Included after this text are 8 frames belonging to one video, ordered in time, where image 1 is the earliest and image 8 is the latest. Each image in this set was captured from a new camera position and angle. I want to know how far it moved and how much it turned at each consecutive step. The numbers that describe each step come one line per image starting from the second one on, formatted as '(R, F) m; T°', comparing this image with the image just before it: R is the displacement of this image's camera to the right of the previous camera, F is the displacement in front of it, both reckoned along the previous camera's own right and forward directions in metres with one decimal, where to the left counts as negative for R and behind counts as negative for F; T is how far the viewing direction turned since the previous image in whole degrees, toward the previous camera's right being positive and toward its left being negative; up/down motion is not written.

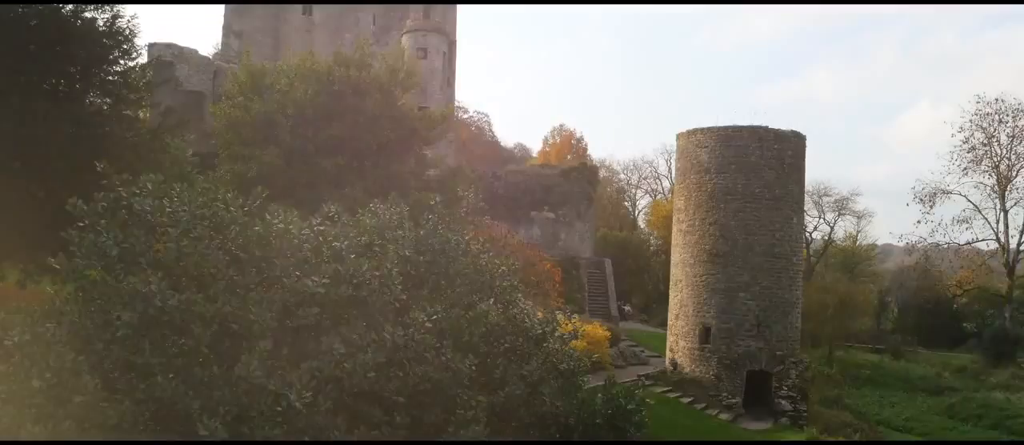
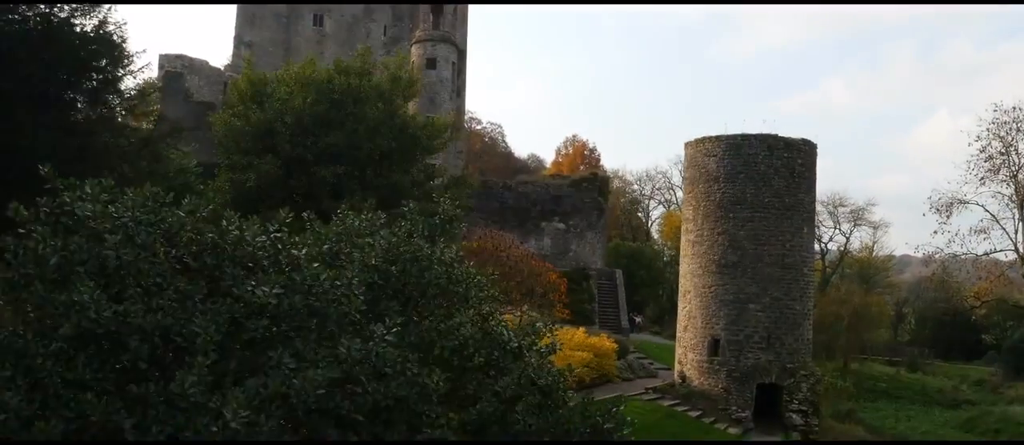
(+0.2, +0.3) m; -1°
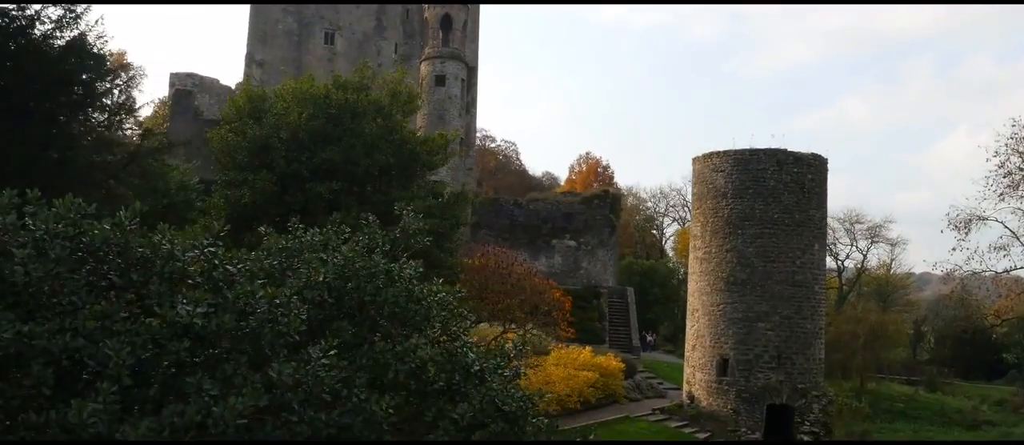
(+0.3, +0.3) m; -1°
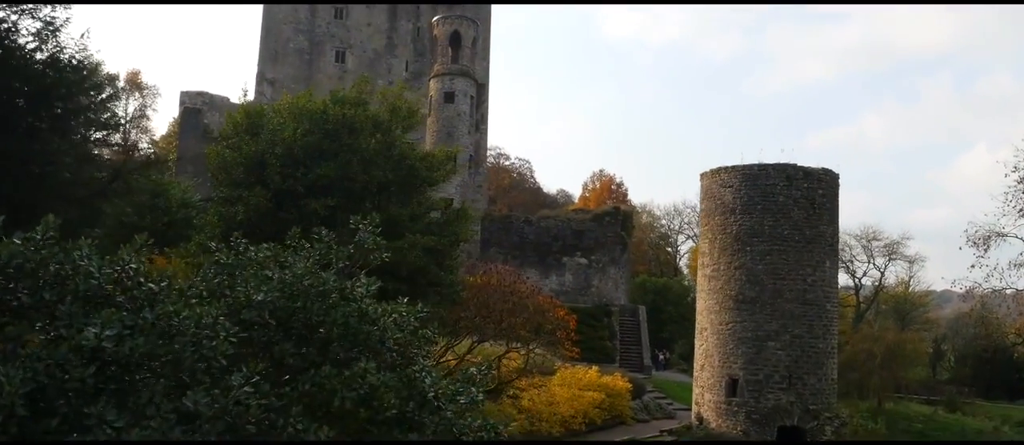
(+0.3, +0.3) m; -1°
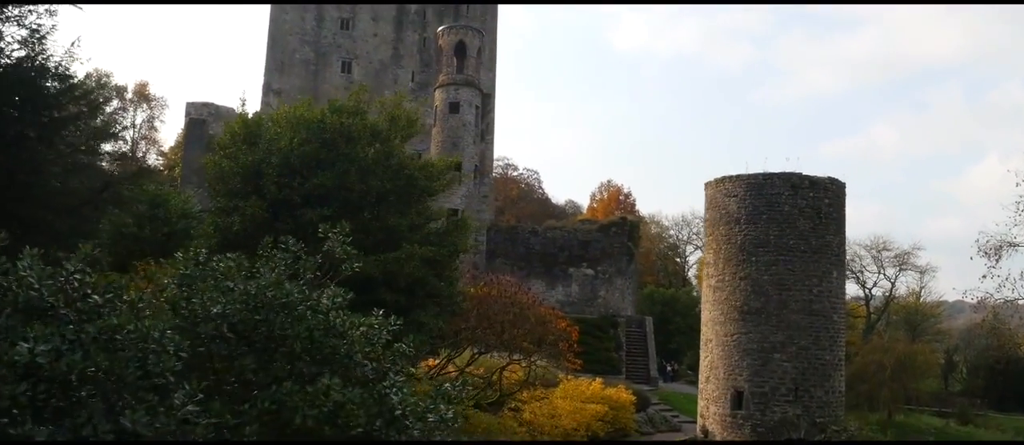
(+0.2, +0.2) m; -1°
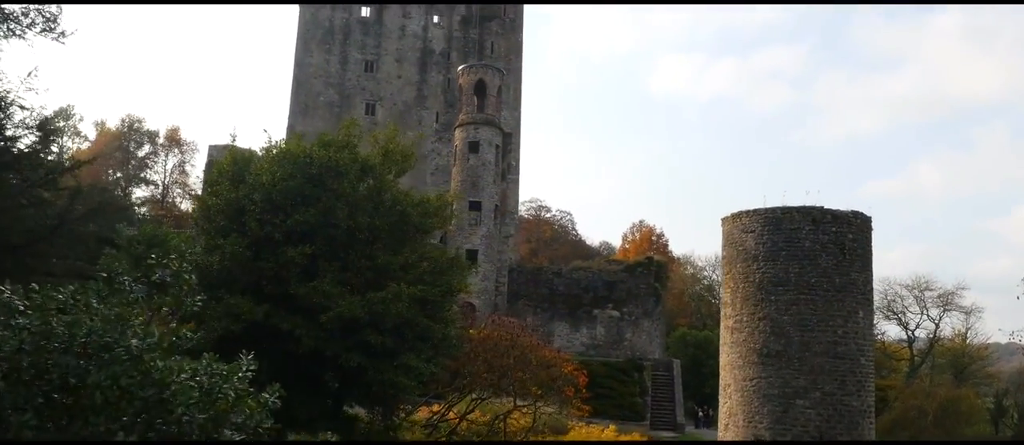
(+0.7, +0.8) m; -2°
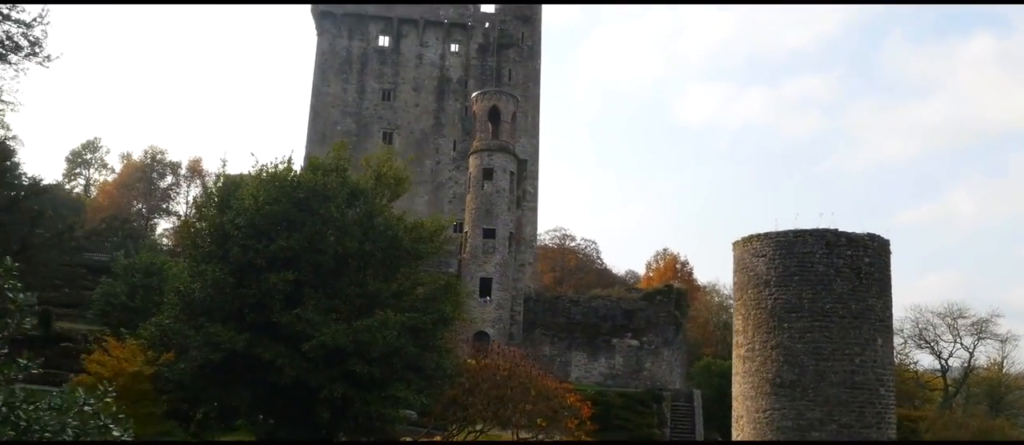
(+0.5, +0.6) m; -2°
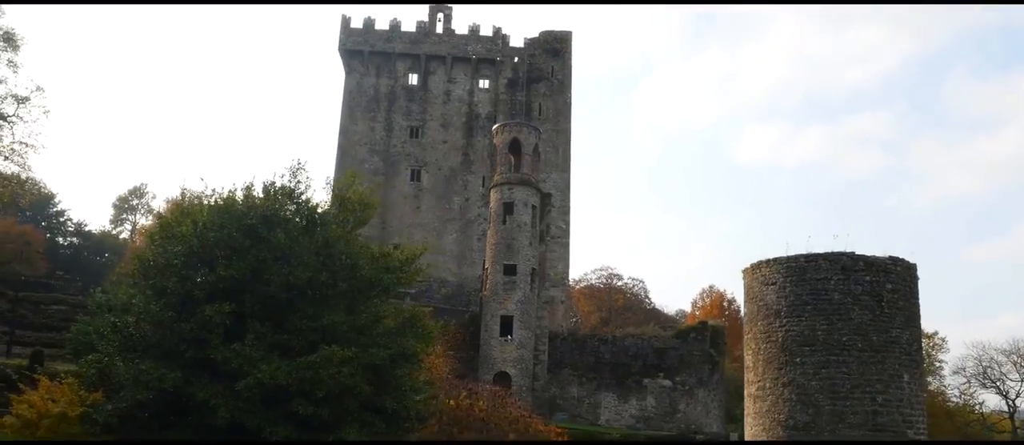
(+1.3, +1.3) m; -4°
